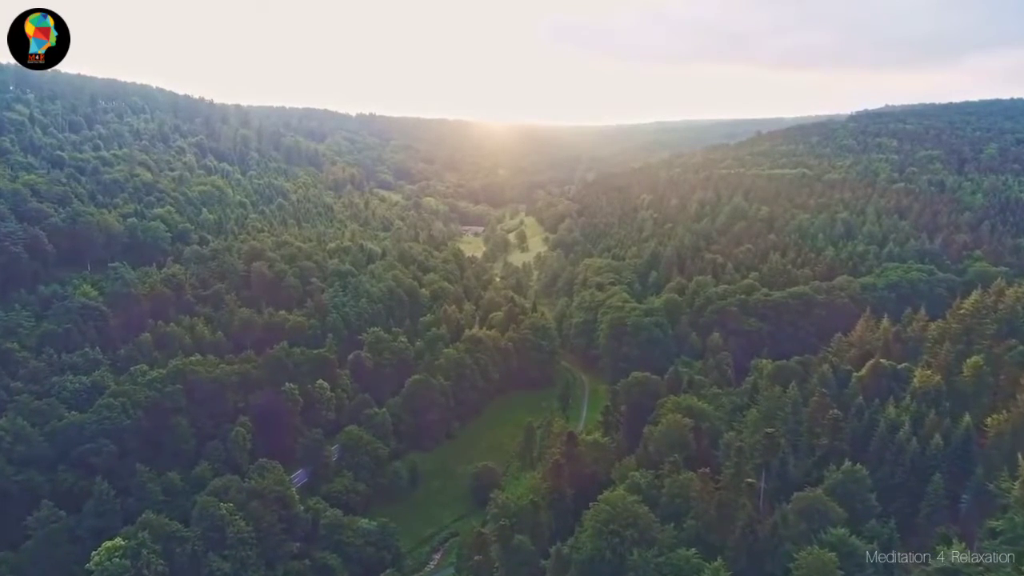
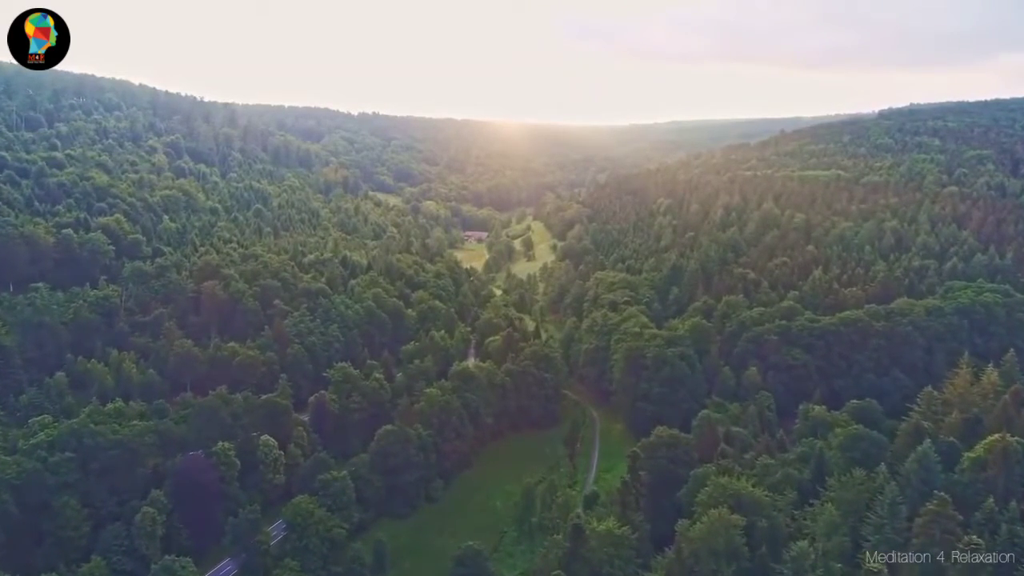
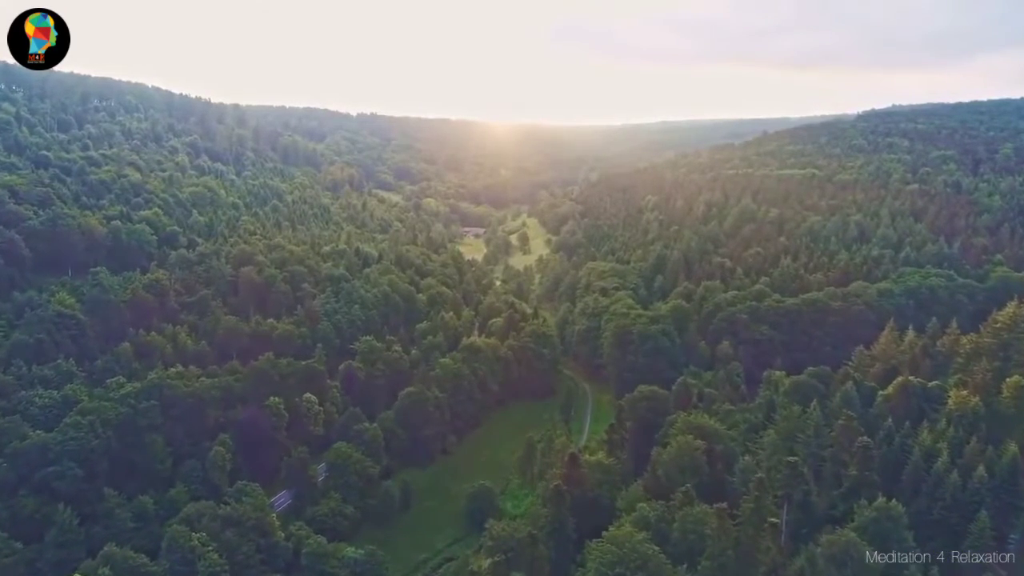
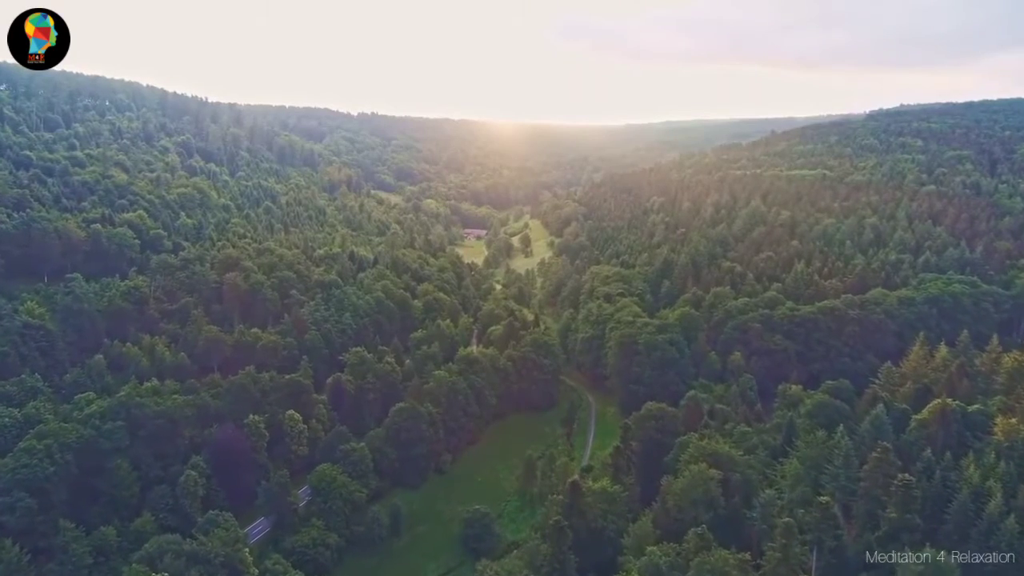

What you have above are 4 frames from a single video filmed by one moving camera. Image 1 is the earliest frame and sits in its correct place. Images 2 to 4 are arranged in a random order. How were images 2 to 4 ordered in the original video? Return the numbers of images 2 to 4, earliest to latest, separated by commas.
3, 4, 2
